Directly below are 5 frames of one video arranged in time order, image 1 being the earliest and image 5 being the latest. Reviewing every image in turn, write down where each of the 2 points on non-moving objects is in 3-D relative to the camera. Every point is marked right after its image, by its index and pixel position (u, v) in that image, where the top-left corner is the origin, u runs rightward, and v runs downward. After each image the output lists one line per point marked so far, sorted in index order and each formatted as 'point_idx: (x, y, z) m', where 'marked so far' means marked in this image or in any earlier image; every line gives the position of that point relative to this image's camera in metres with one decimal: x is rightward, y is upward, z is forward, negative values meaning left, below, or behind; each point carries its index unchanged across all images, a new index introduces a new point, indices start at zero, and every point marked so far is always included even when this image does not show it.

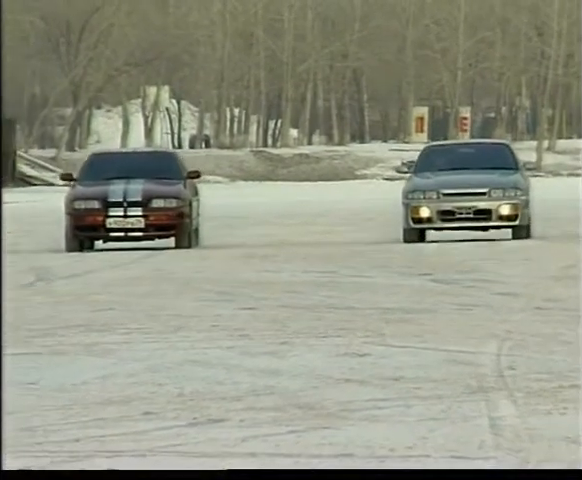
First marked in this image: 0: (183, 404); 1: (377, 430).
0: (-0.5, -0.7, +6.8) m
1: (+0.3, -0.7, +6.4) m
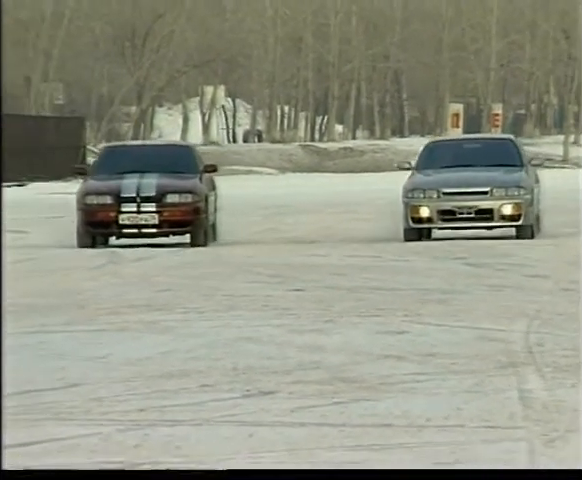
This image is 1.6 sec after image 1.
0: (-0.2, -0.6, +7.4) m
1: (+0.5, -0.7, +7.0) m
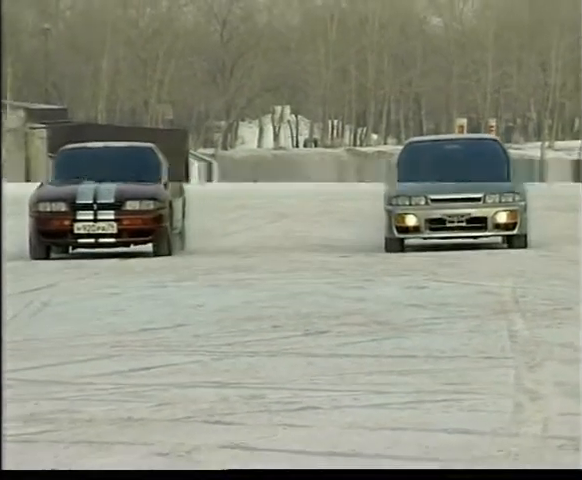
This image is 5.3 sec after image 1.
0: (0.0, -0.5, +9.8) m
1: (+0.8, -0.6, +9.3) m
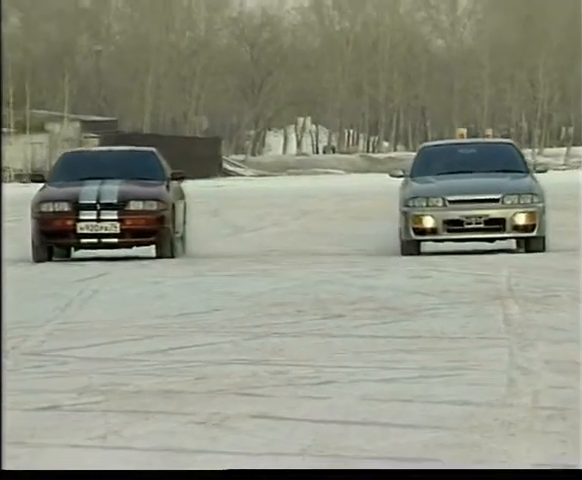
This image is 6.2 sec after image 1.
0: (+0.2, -0.4, +11.0) m
1: (+0.9, -0.5, +10.6) m
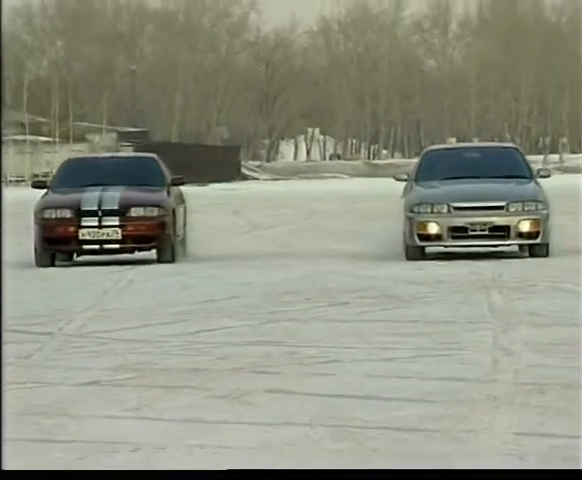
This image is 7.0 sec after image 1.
0: (+0.3, -0.4, +12.4) m
1: (+1.0, -0.5, +12.0) m
